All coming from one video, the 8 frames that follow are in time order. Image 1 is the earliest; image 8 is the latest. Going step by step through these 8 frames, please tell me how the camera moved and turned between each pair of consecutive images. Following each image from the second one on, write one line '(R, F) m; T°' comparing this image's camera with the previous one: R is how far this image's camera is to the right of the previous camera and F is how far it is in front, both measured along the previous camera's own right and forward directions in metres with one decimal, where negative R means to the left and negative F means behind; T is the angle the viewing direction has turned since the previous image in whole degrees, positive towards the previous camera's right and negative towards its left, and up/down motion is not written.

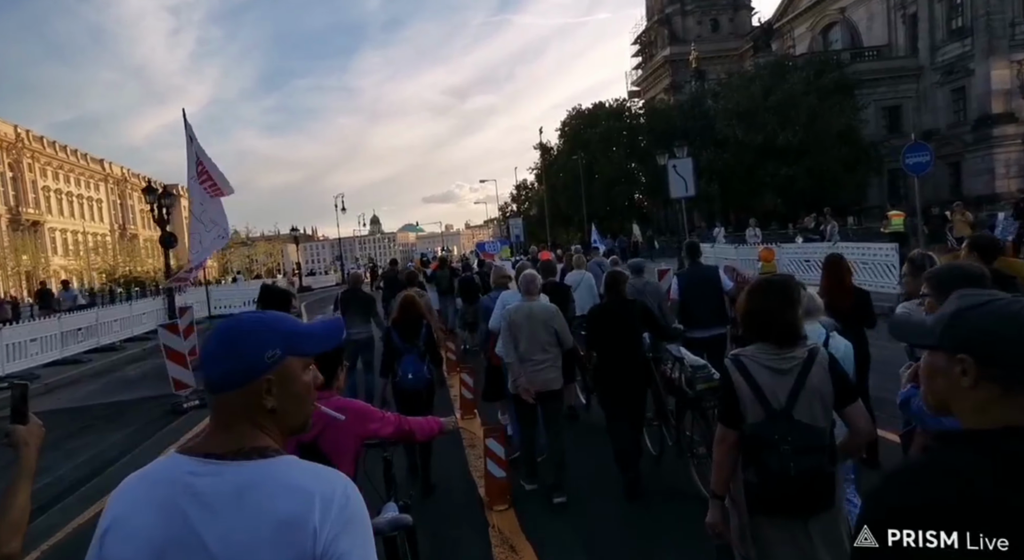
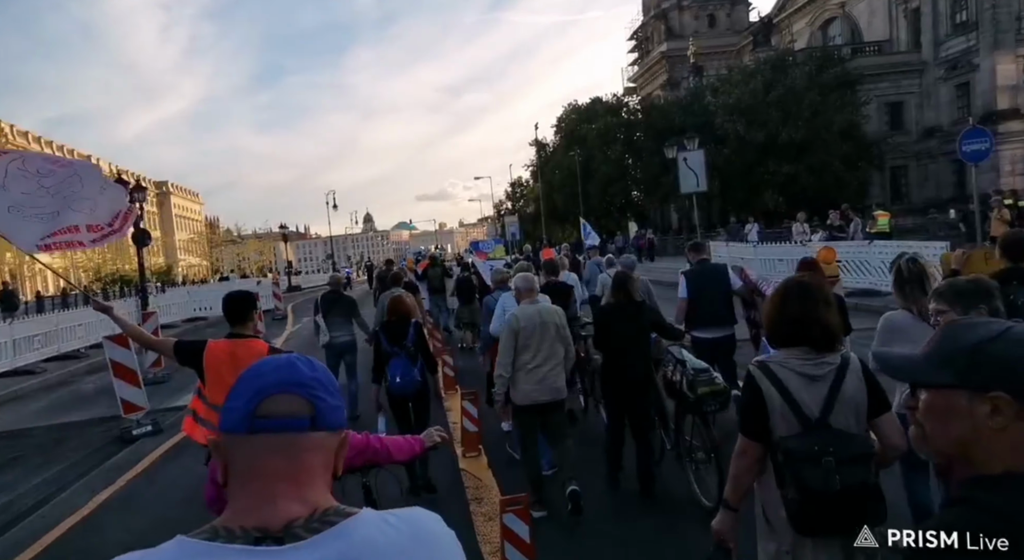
(-0.1, +0.6) m; +1°
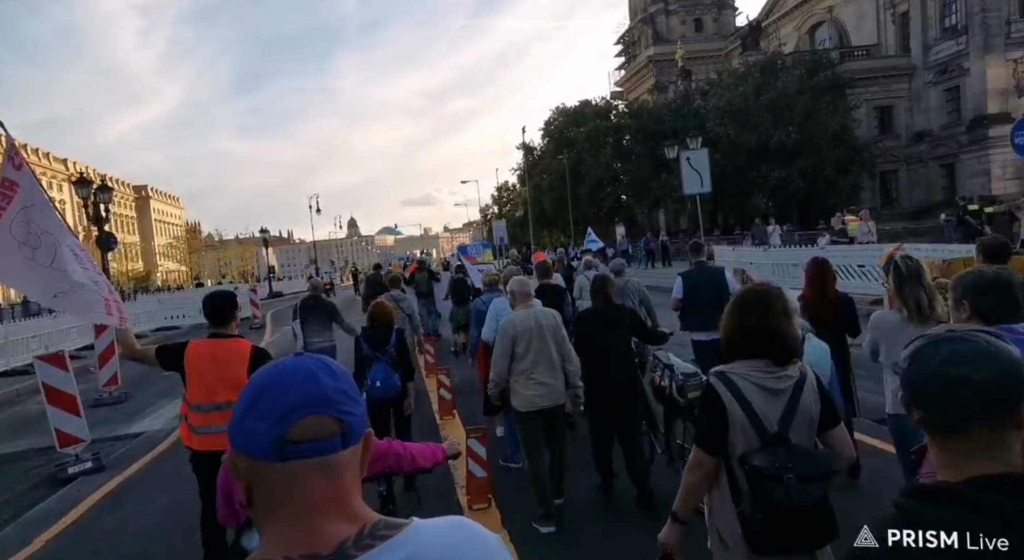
(-0.1, +0.5) m; +1°
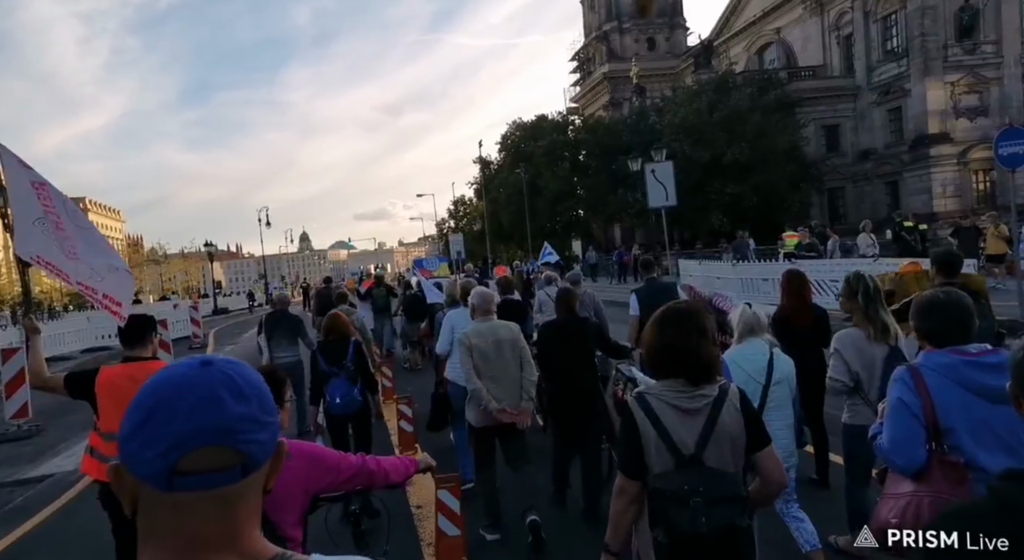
(-0.1, +0.3) m; +4°
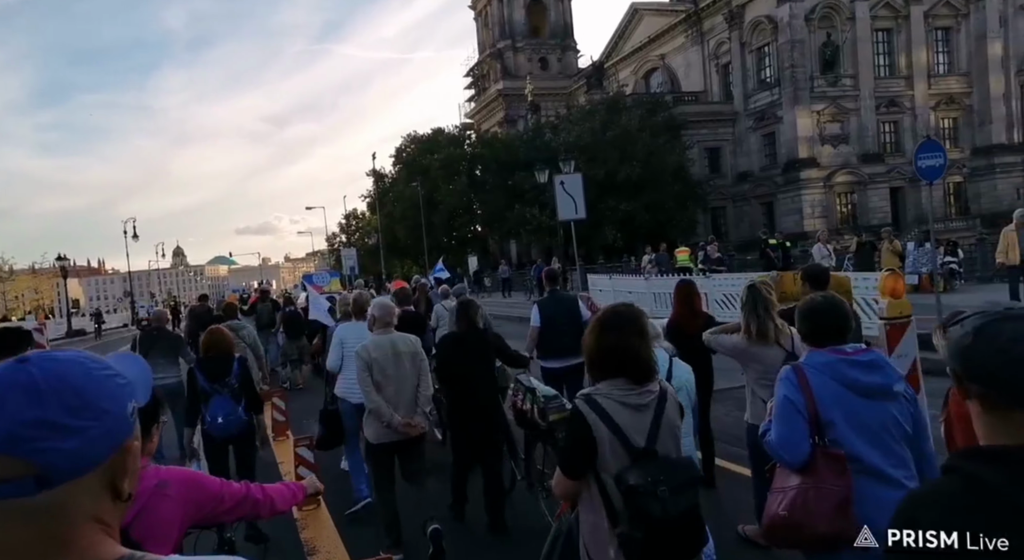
(-0.1, +0.4) m; +9°
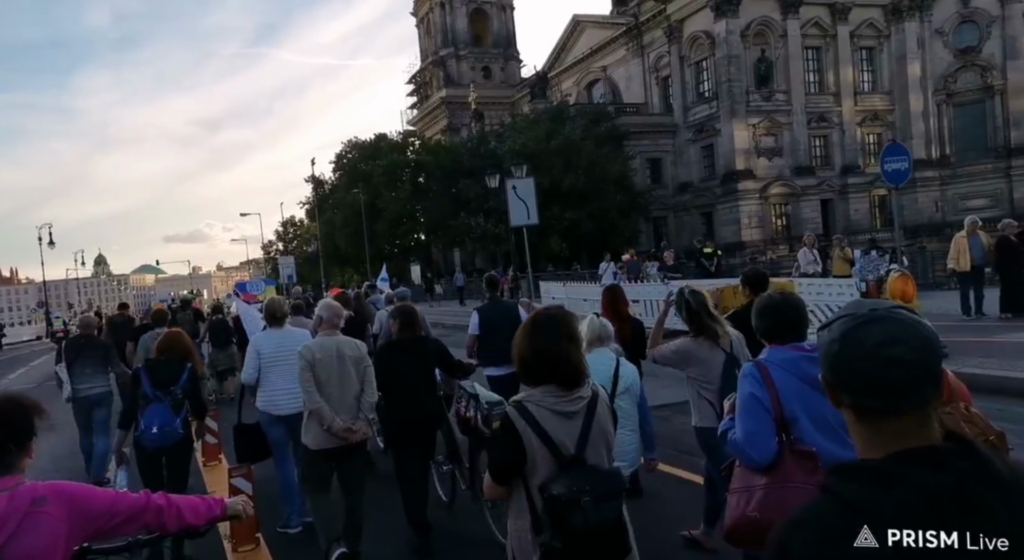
(-0.1, +0.3) m; +5°
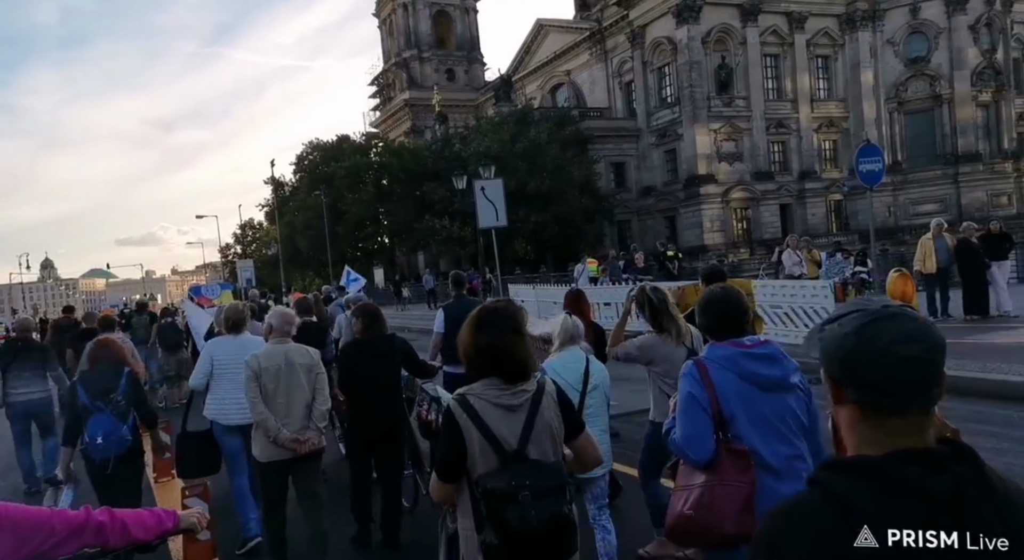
(-0.1, +0.1) m; +3°
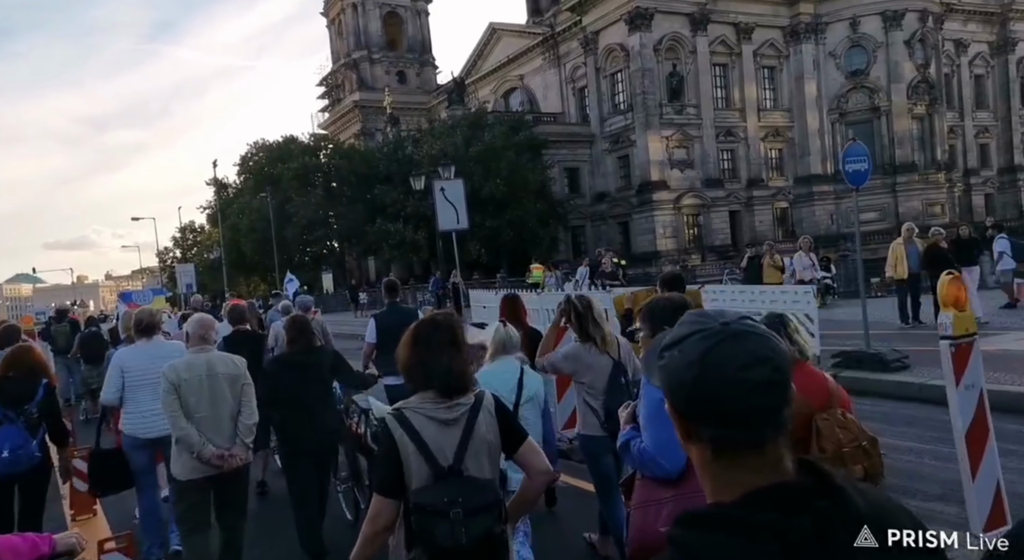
(-0.1, +0.3) m; +4°
